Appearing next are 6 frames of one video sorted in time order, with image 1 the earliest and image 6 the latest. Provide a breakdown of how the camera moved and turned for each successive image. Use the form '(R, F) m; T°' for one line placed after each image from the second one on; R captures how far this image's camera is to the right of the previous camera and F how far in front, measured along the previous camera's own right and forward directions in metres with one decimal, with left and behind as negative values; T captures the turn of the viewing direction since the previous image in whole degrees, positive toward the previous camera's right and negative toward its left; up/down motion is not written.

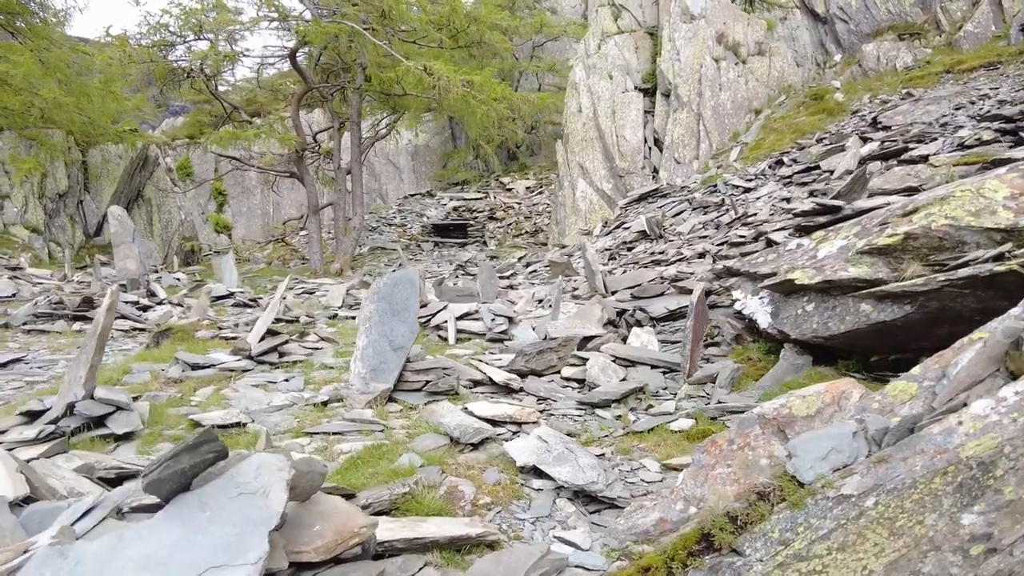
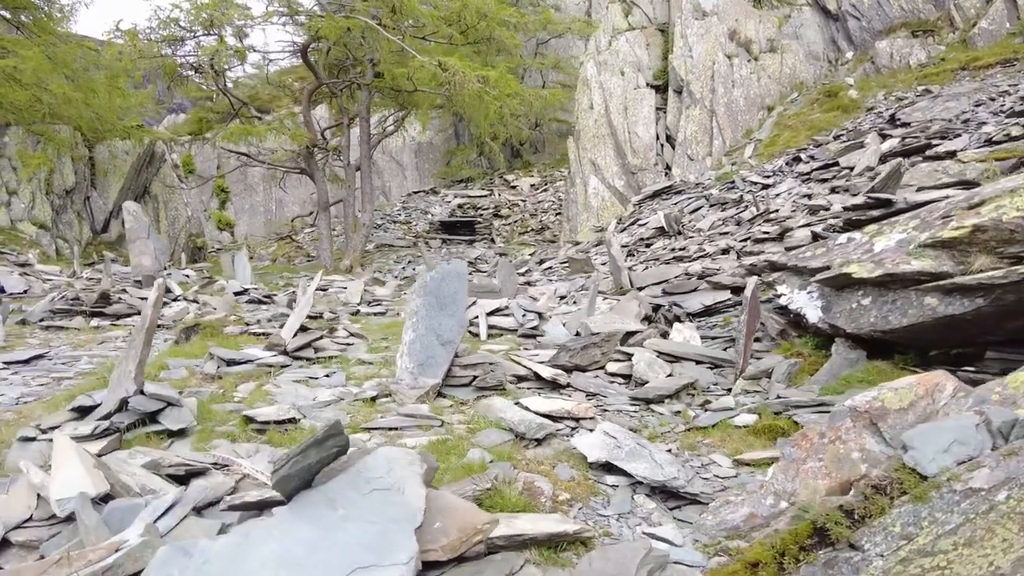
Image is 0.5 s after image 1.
(-0.3, 0.0) m; 0°
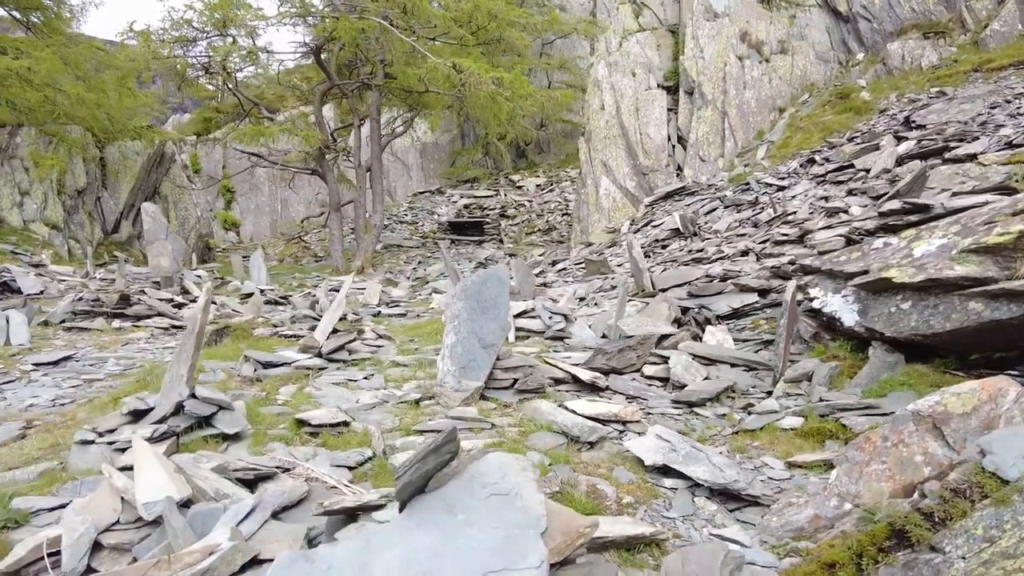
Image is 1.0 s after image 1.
(-0.3, 0.0) m; 0°
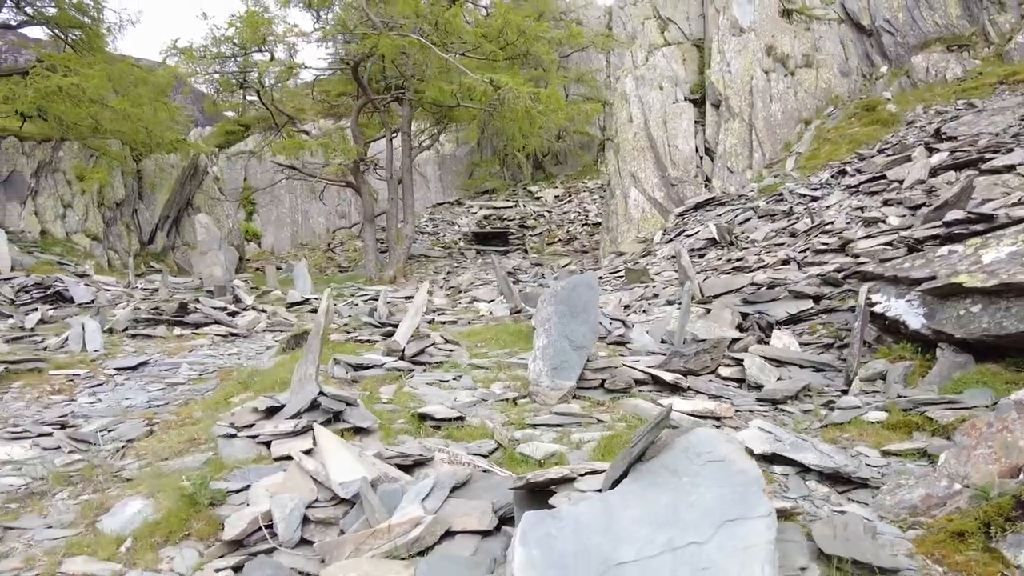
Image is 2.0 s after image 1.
(-0.5, -0.3) m; 0°
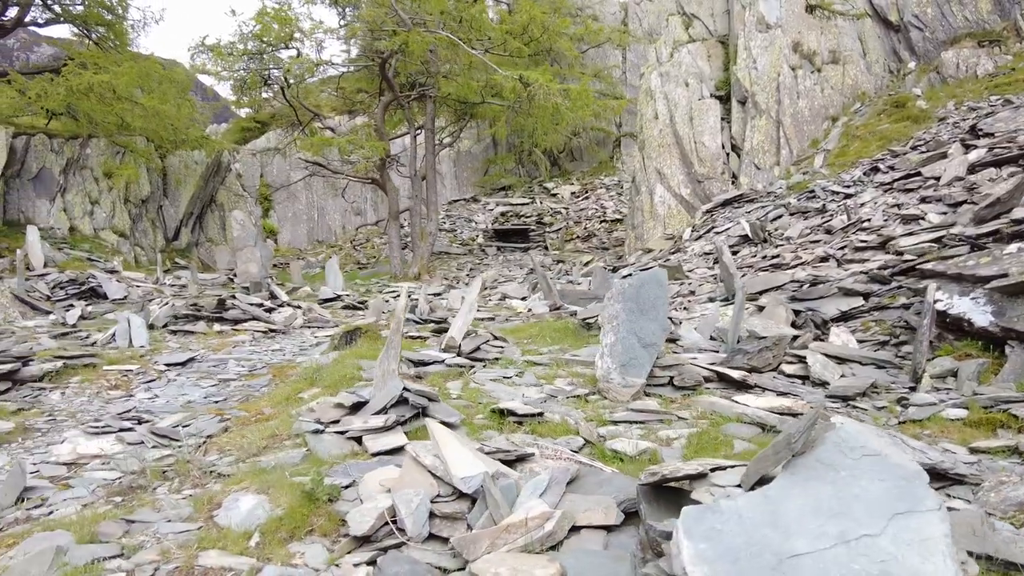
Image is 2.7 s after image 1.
(-0.4, 0.0) m; -1°
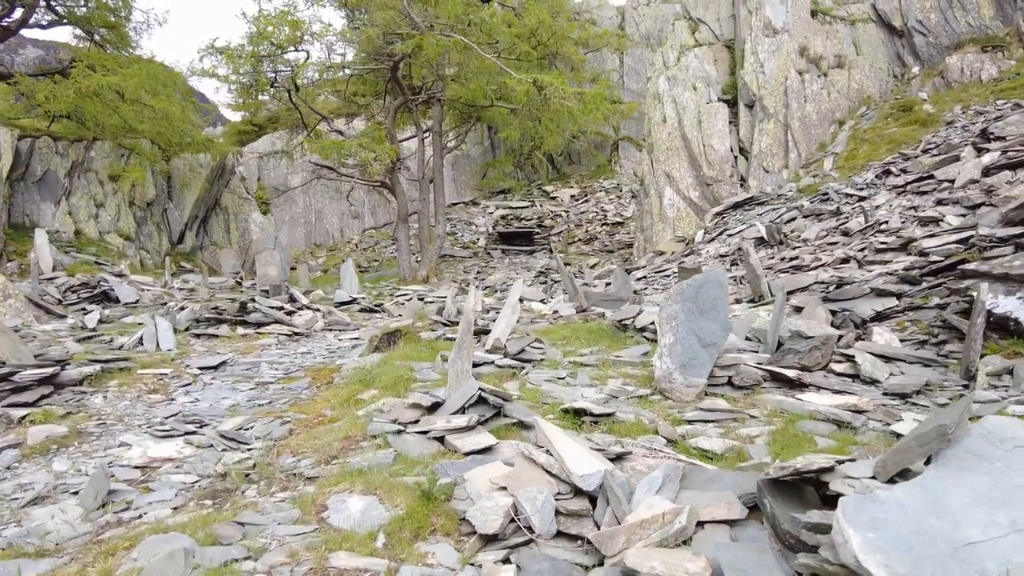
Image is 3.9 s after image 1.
(-0.5, 0.0) m; +1°
